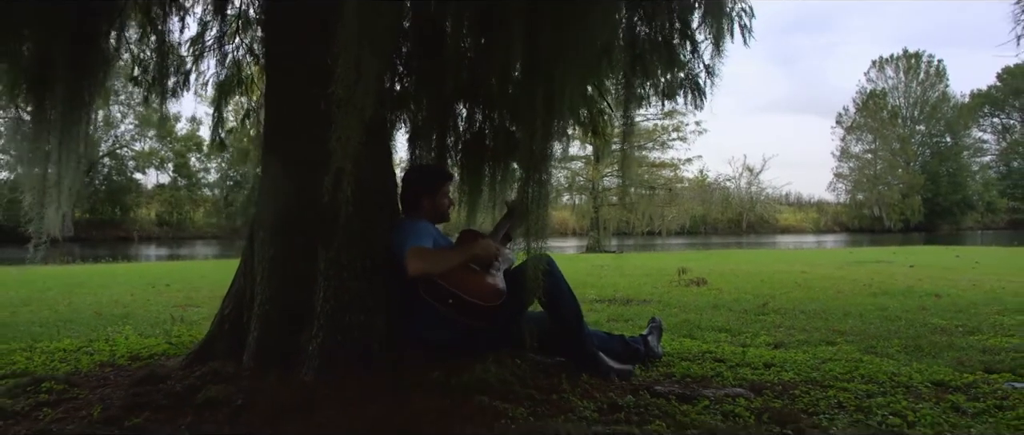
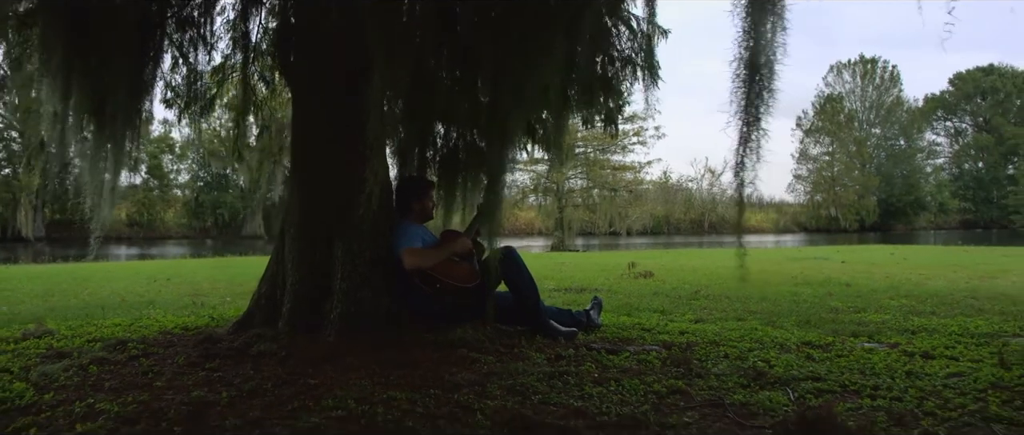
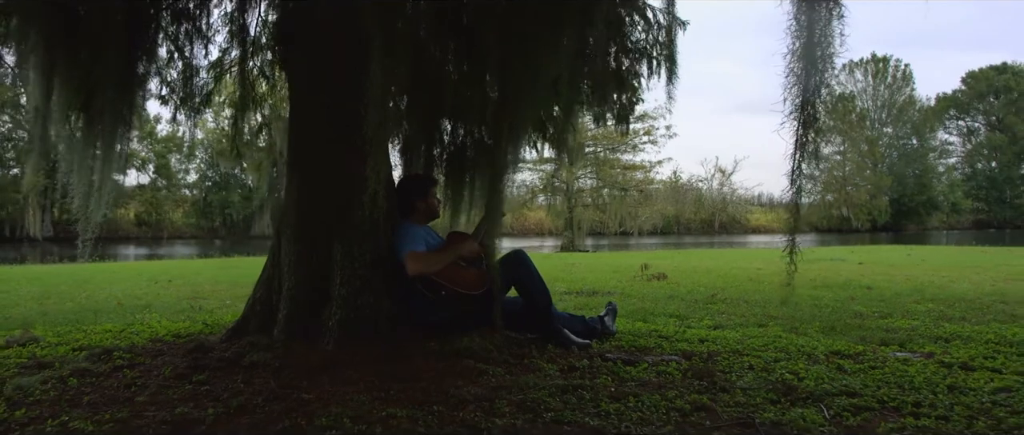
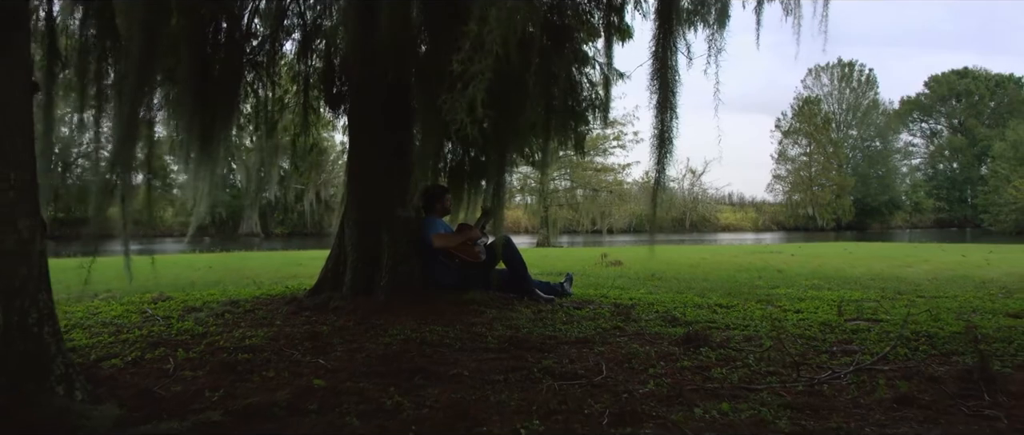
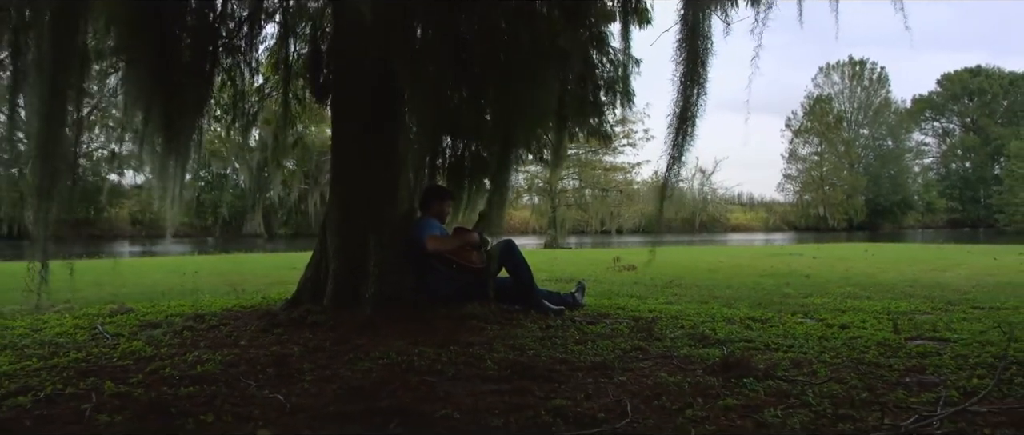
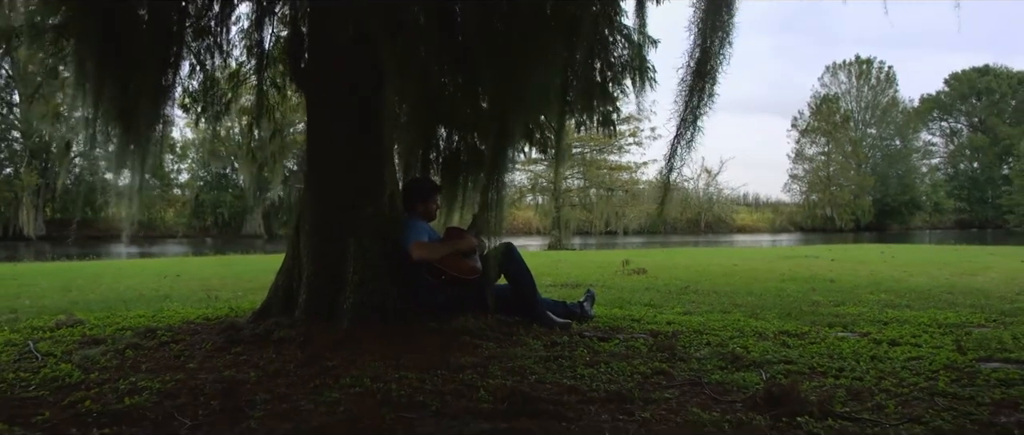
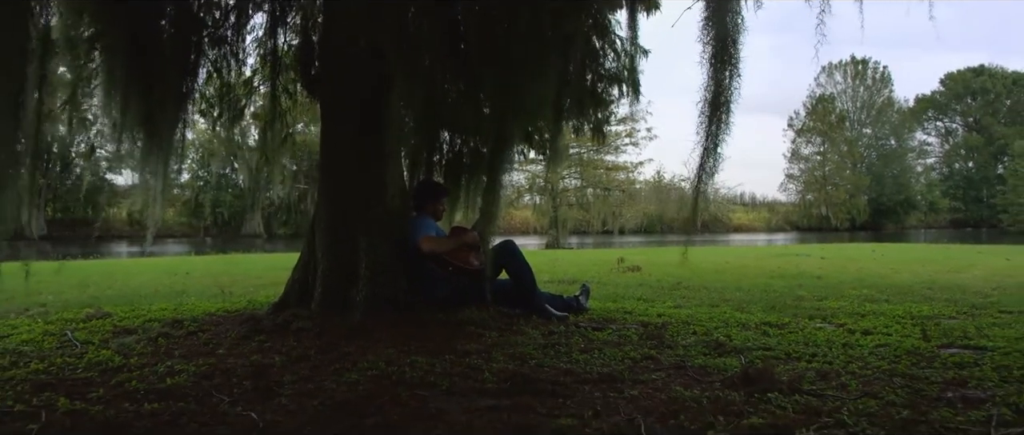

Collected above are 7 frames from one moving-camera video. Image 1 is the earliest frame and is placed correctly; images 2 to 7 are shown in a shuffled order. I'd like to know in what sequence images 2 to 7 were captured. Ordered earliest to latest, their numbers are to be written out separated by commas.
3, 2, 6, 7, 5, 4
